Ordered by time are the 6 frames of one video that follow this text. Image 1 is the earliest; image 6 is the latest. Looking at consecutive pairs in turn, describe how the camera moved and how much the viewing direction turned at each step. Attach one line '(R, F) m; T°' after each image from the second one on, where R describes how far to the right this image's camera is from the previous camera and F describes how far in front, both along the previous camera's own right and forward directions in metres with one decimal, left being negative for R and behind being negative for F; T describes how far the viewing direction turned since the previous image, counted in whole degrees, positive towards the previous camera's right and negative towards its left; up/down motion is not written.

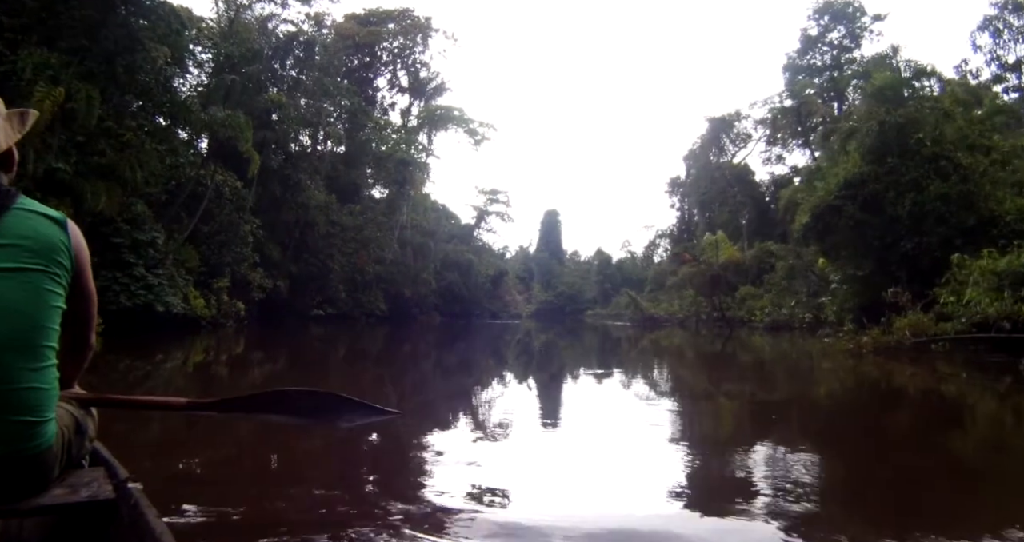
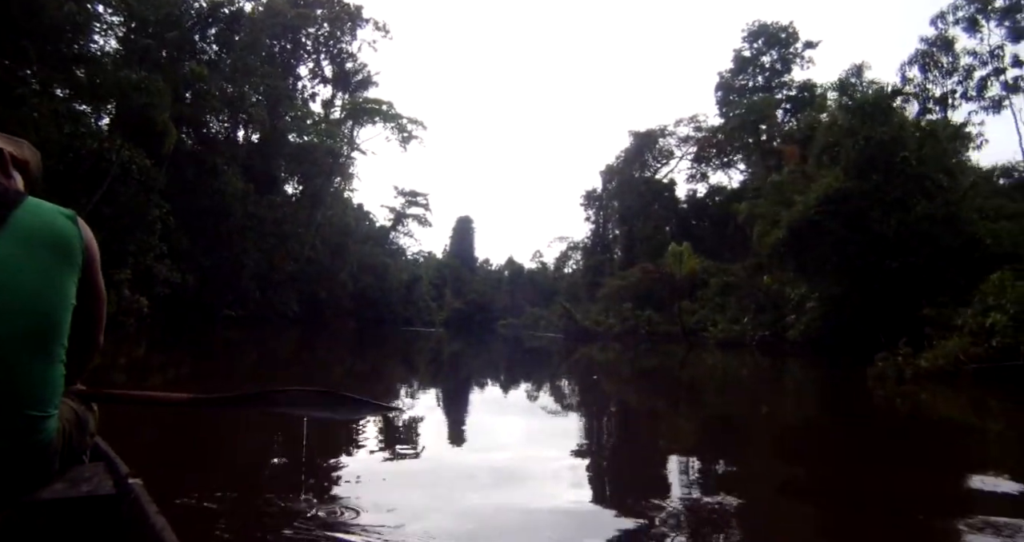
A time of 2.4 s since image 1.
(-0.8, +1.0) m; +8°
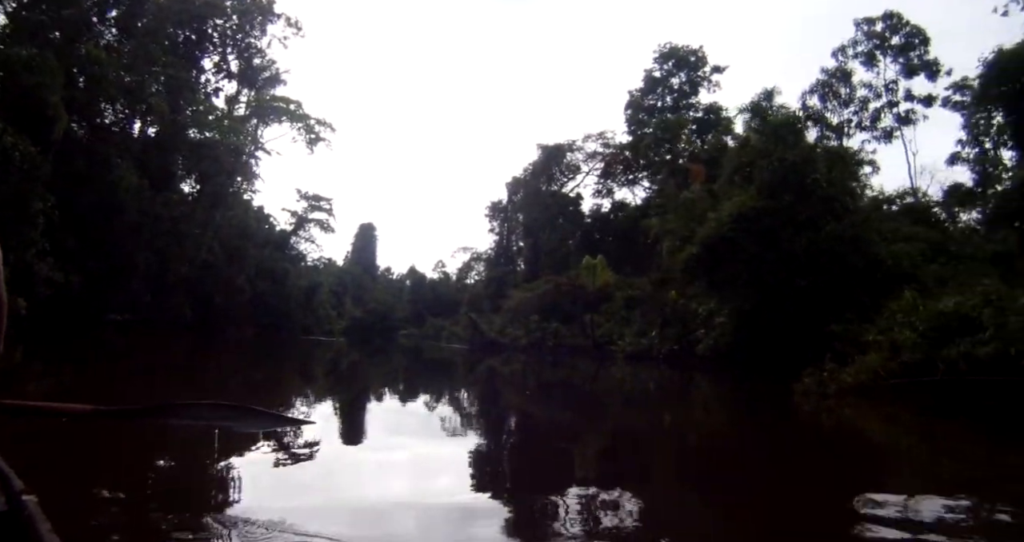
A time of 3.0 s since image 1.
(-0.4, +0.1) m; +9°
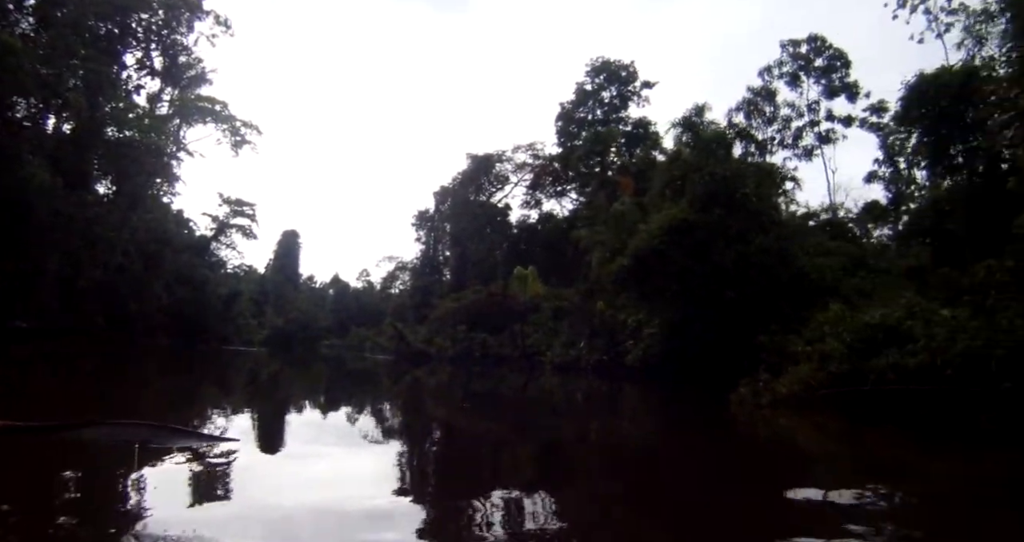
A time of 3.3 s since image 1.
(-0.3, -0.1) m; +6°
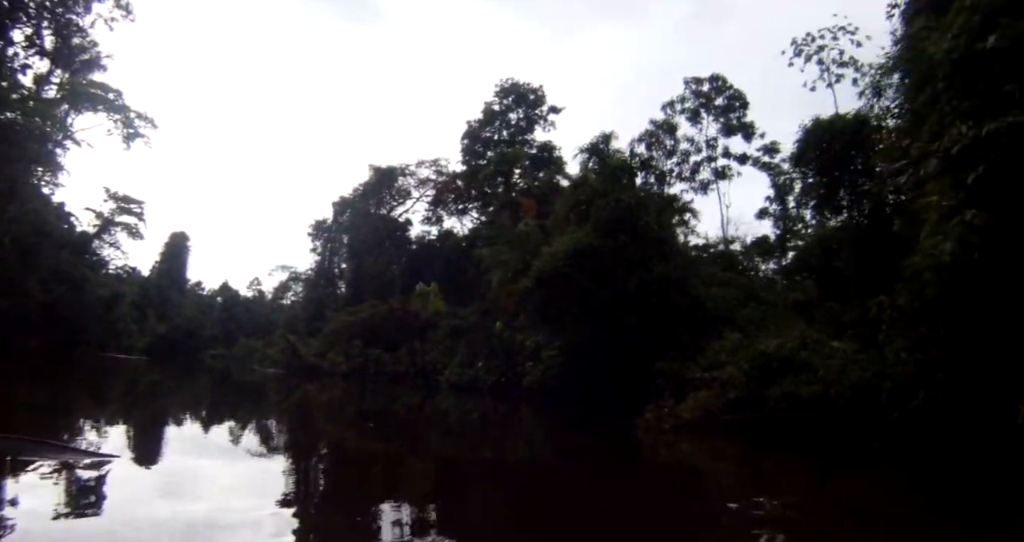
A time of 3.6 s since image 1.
(-0.4, -0.1) m; +9°
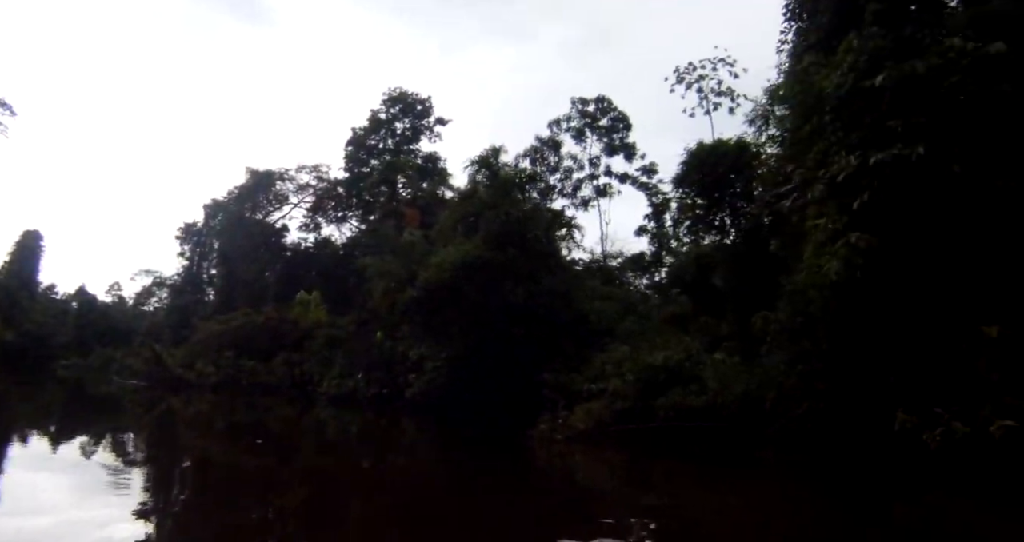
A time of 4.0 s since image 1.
(-0.2, 0.0) m; +10°
